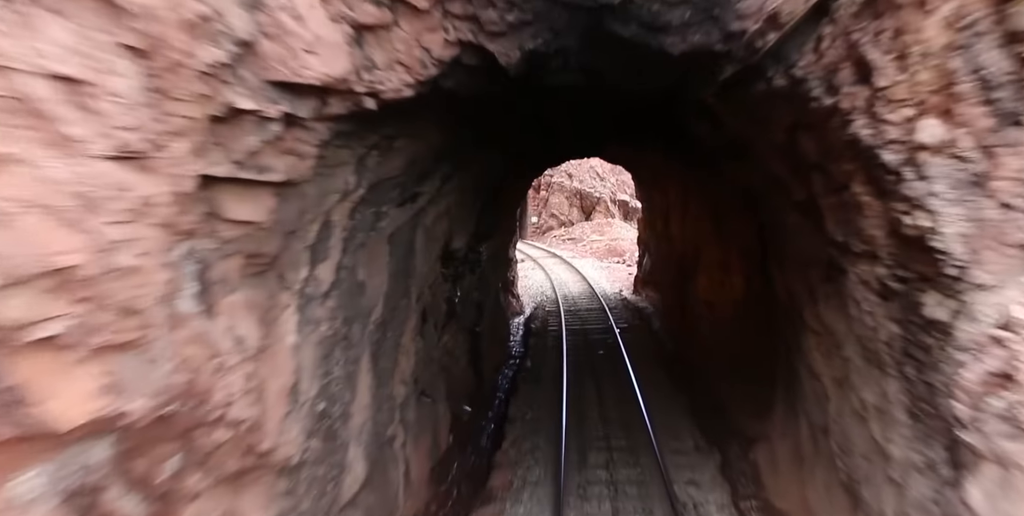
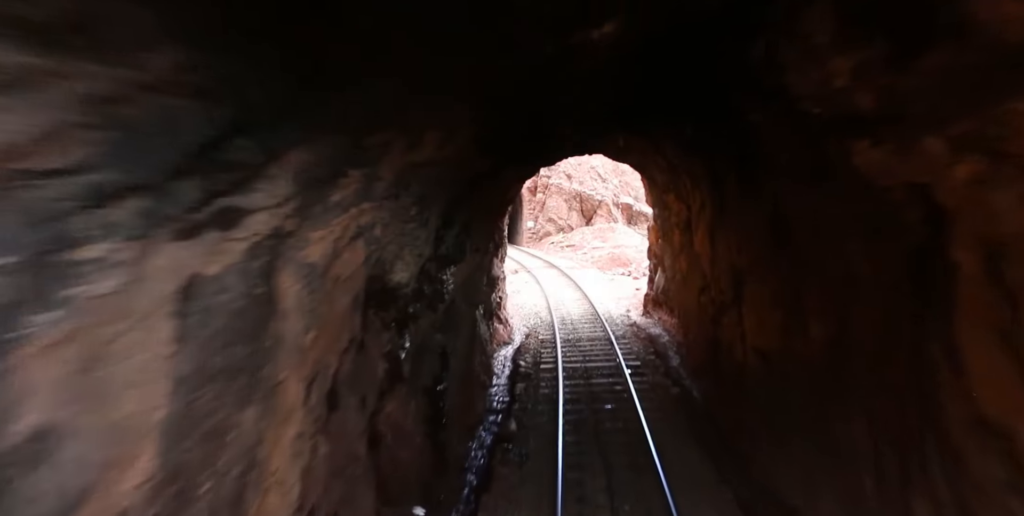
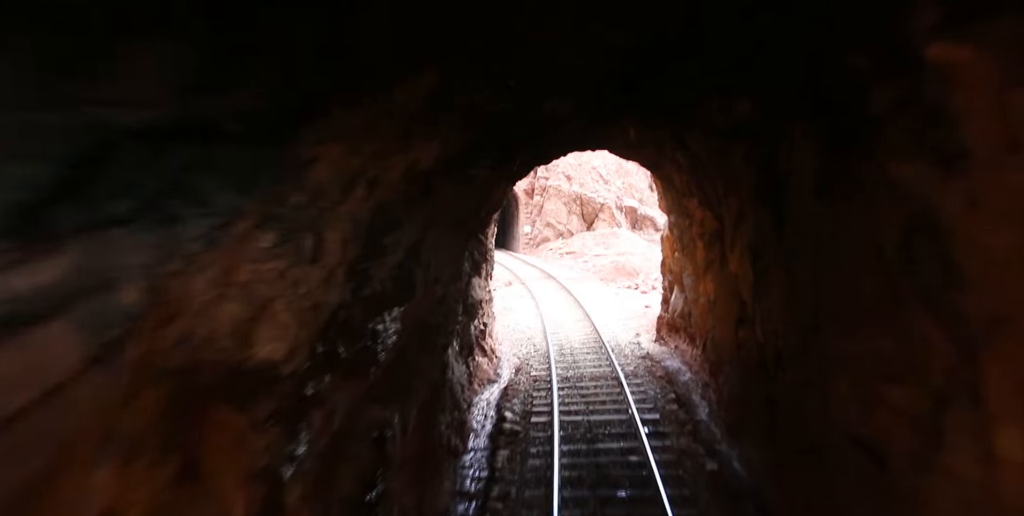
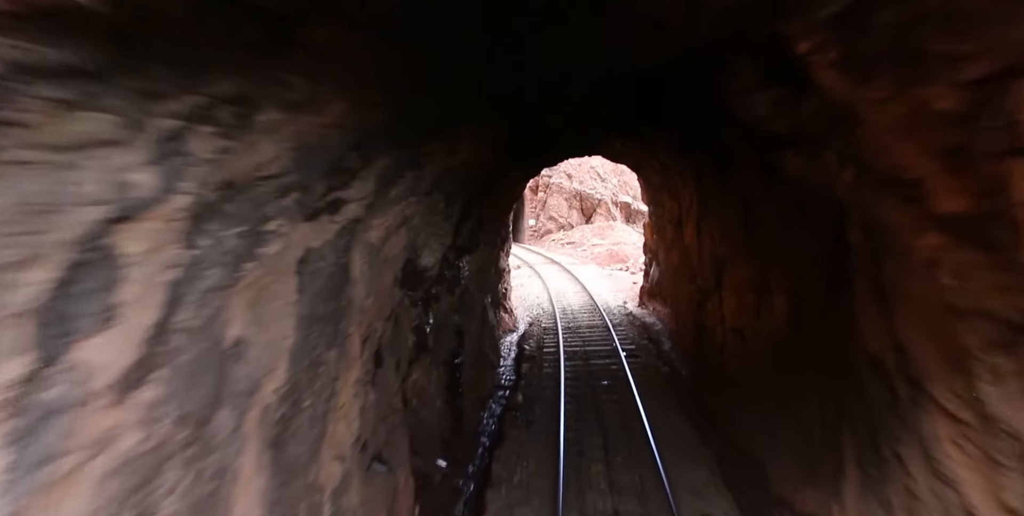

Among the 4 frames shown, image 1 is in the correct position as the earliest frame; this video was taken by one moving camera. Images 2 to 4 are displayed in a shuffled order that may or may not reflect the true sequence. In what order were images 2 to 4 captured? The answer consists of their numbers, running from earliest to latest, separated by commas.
4, 2, 3
